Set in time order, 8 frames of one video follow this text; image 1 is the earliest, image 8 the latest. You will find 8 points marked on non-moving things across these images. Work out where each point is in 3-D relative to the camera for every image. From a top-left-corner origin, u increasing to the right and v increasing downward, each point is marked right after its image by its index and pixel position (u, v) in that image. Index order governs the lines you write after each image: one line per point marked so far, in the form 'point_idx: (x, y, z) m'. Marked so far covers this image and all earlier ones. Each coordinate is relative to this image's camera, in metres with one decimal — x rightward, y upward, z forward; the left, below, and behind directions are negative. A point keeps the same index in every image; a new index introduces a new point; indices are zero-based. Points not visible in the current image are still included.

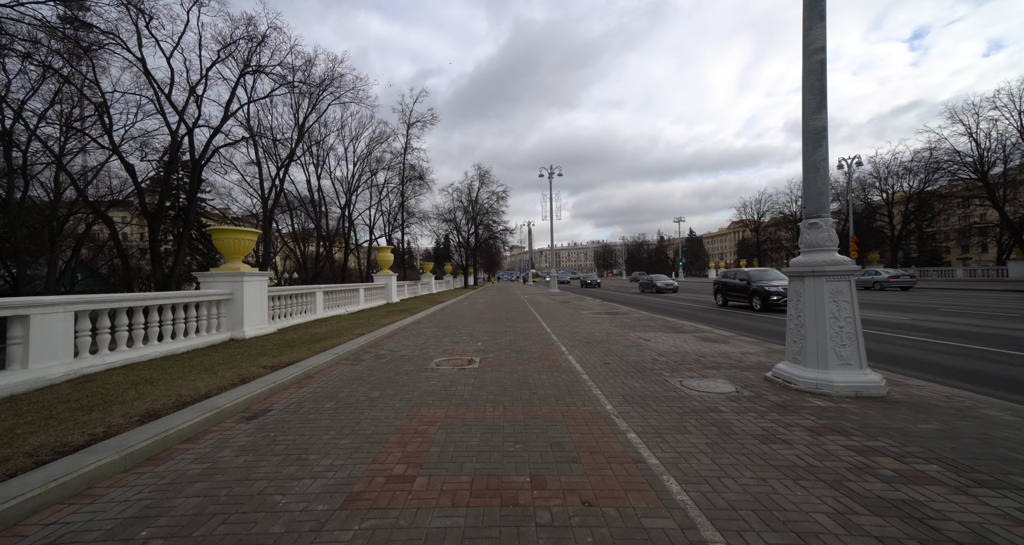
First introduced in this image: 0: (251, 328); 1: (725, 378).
0: (-7.1, -1.5, +10.7) m
1: (+3.2, -1.6, +6.0) m
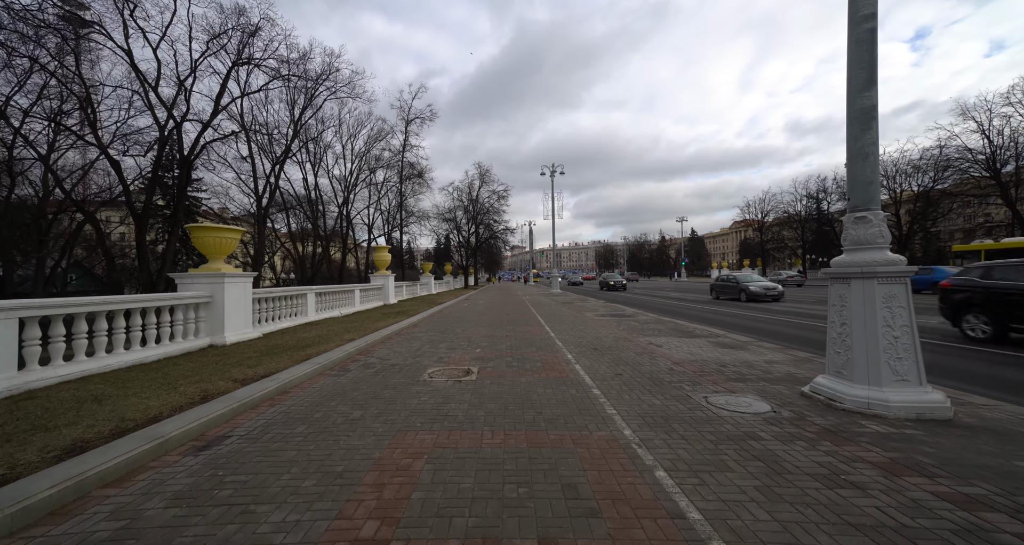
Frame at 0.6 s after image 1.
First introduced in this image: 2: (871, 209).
0: (-7.0, -1.5, +10.0) m
1: (+3.3, -1.6, +5.3) m
2: (+4.3, +0.8, +4.7) m
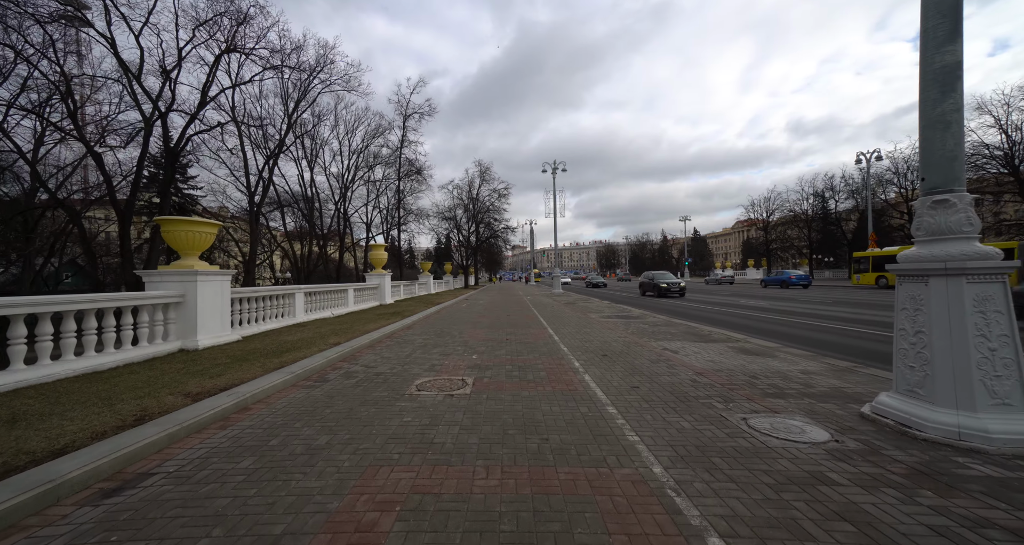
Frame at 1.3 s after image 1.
0: (-7.0, -1.5, +9.1) m
1: (+3.3, -1.6, +4.4) m
2: (+4.3, +0.8, +3.8) m
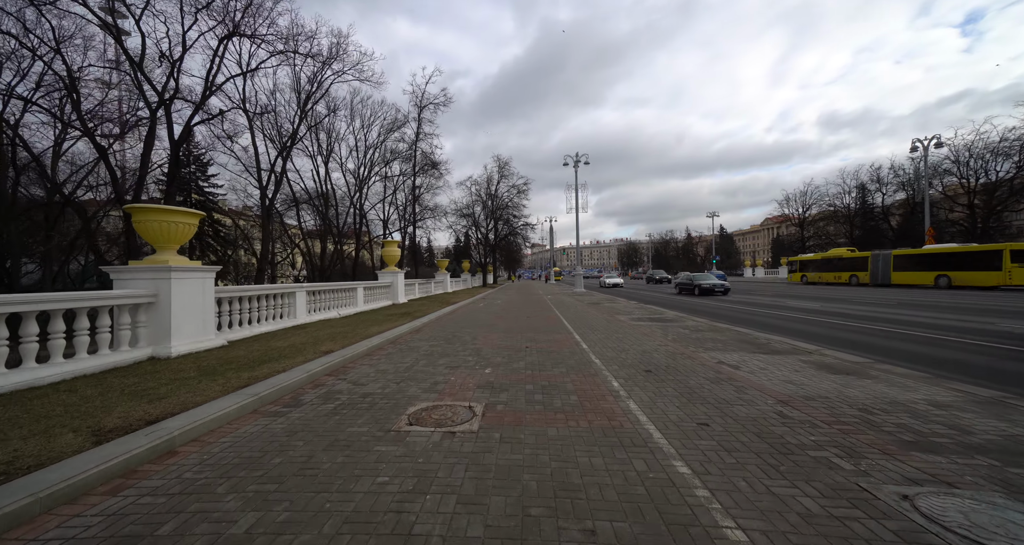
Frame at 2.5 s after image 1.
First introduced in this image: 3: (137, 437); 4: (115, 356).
0: (-6.6, -1.4, +8.0) m
1: (+3.4, -1.5, +2.8) m
2: (+4.4, +0.8, +2.1) m
3: (-3.4, -1.5, +3.6) m
4: (-7.0, -1.5, +7.0) m
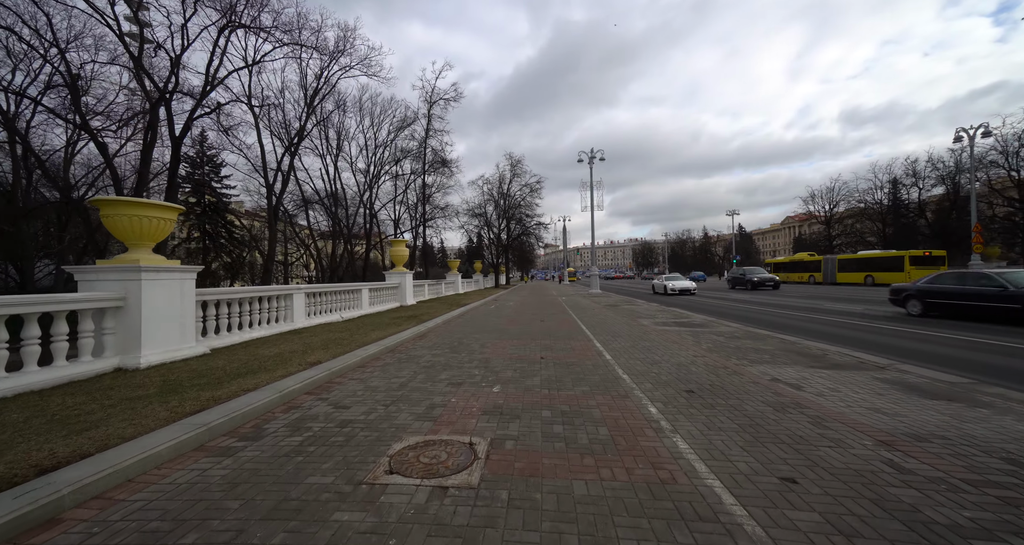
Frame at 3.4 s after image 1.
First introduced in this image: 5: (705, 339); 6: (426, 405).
0: (-6.4, -1.4, +7.1) m
1: (+3.5, -1.5, +1.6) m
2: (+4.5, +0.9, +0.9) m
3: (-3.3, -1.5, +2.6) m
4: (-6.8, -1.5, +6.1) m
5: (+4.9, -1.7, +9.9) m
6: (-1.1, -1.7, +5.0) m
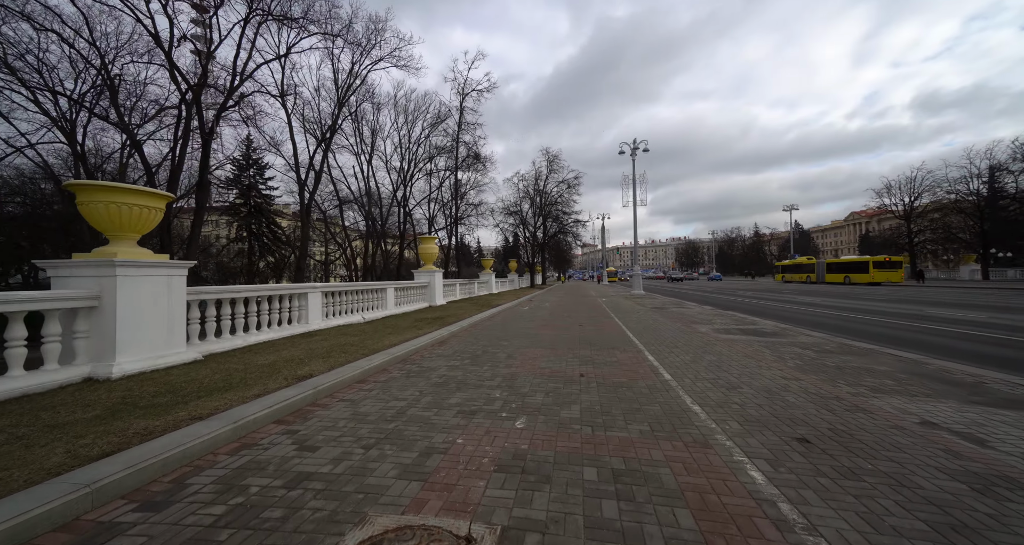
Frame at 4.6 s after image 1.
0: (-5.9, -1.3, +6.2) m
1: (+3.4, -1.5, -0.2) m
2: (+4.3, +0.9, -1.0) m
3: (-3.2, -1.4, +1.4) m
4: (-6.4, -1.4, +5.2) m
5: (+5.6, -1.6, +7.9) m
6: (-0.8, -1.6, +3.6) m
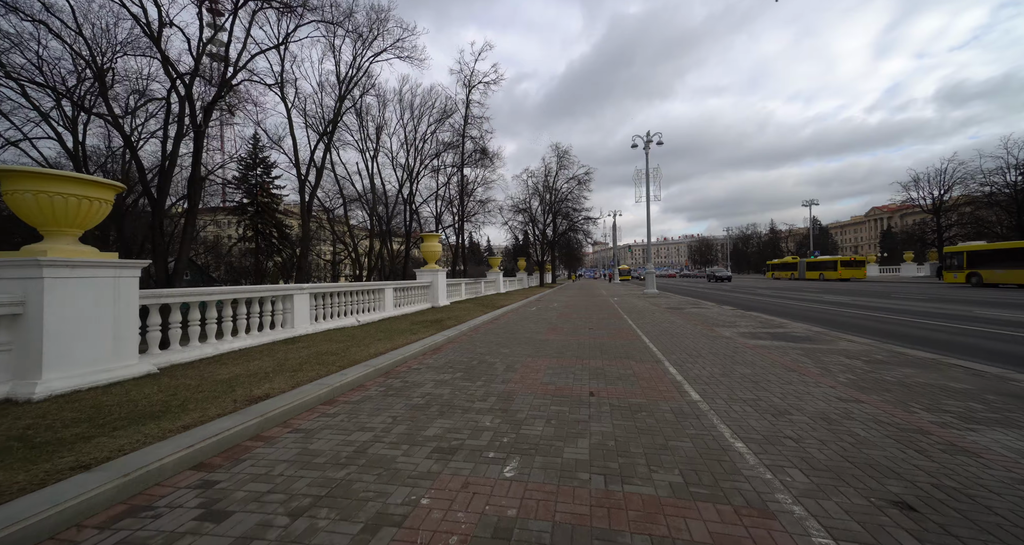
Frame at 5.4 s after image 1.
0: (-6.0, -1.4, +5.3) m
1: (+3.2, -1.5, -1.3) m
2: (+4.1, +0.9, -2.1) m
3: (-3.4, -1.4, +0.5) m
4: (-6.5, -1.4, +4.4) m
5: (+5.6, -1.6, +6.8) m
6: (-1.0, -1.6, +2.6) m
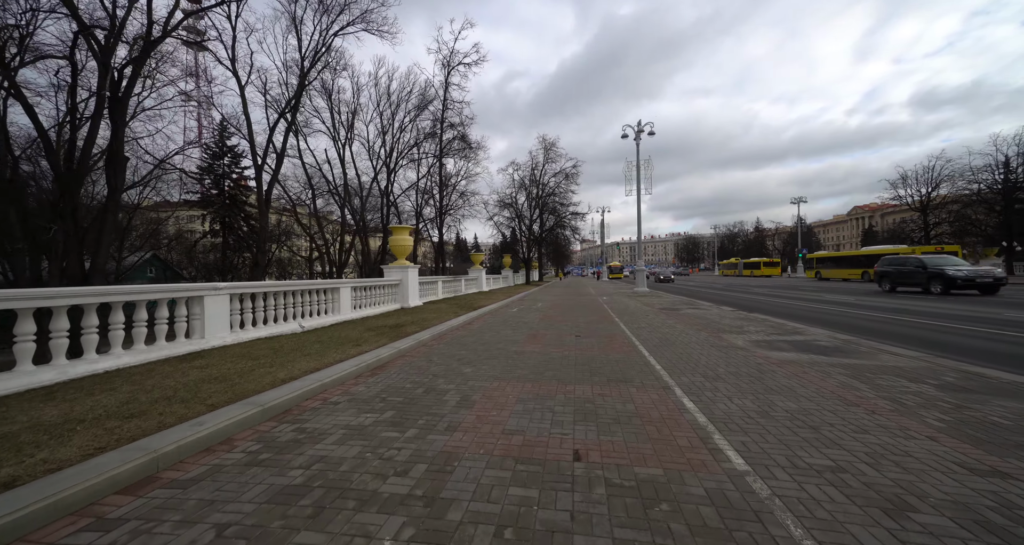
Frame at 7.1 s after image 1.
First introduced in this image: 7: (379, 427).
0: (-6.5, -1.3, +3.2) m
1: (+2.9, -1.5, -3.2) m
2: (+3.8, +0.9, -4.0) m
3: (-3.8, -1.4, -1.6) m
4: (-7.0, -1.4, +2.2) m
5: (+5.0, -1.5, +4.9) m
6: (-1.4, -1.6, +0.6) m
7: (-1.4, -1.6, +4.2) m
